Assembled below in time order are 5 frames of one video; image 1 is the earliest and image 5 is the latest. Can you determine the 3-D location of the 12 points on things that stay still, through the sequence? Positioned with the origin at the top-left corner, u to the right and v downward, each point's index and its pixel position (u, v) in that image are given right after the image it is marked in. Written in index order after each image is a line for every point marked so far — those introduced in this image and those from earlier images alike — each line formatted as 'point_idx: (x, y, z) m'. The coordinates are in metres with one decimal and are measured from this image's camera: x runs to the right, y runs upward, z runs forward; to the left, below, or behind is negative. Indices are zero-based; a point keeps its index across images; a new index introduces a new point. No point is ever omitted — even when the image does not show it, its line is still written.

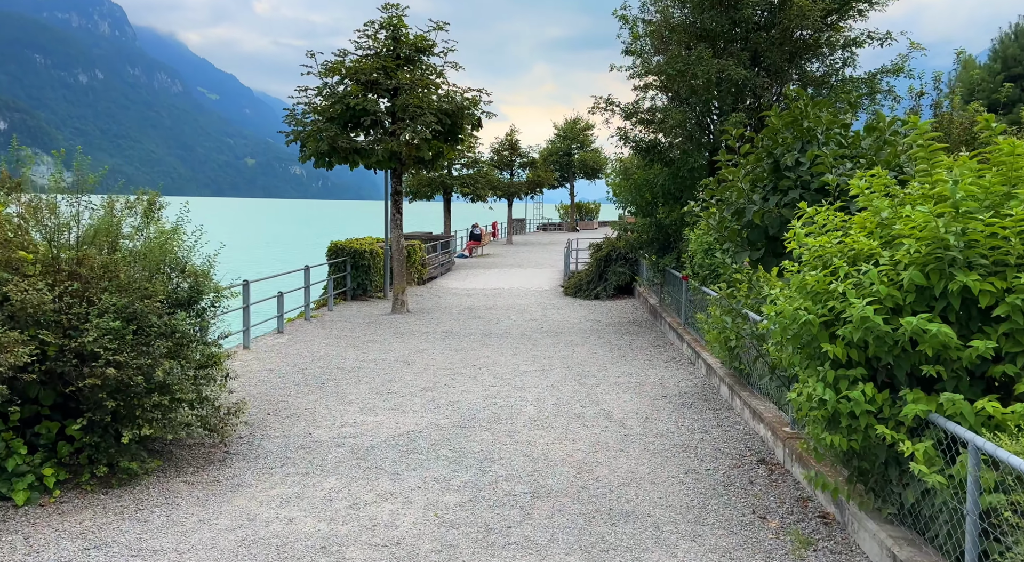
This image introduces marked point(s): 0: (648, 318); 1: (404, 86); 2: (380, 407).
0: (+2.3, -0.6, +12.7) m
1: (-1.8, +3.3, +12.9) m
2: (-1.2, -1.2, +7.2) m
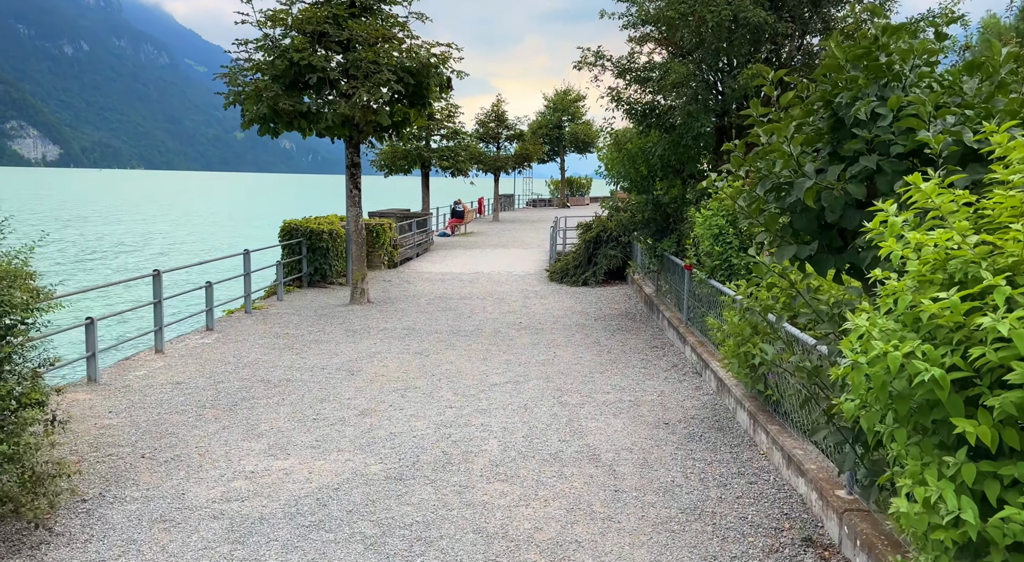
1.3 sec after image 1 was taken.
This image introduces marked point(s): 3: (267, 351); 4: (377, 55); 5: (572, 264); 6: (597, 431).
0: (+1.9, -0.4, +11.1) m
1: (-2.2, +3.5, +11.0) m
2: (-1.6, -1.2, +5.5) m
3: (-2.8, -0.8, +8.7) m
4: (-1.9, +3.2, +10.9) m
5: (+1.1, +0.3, +14.5) m
6: (+0.6, -1.1, +5.8) m
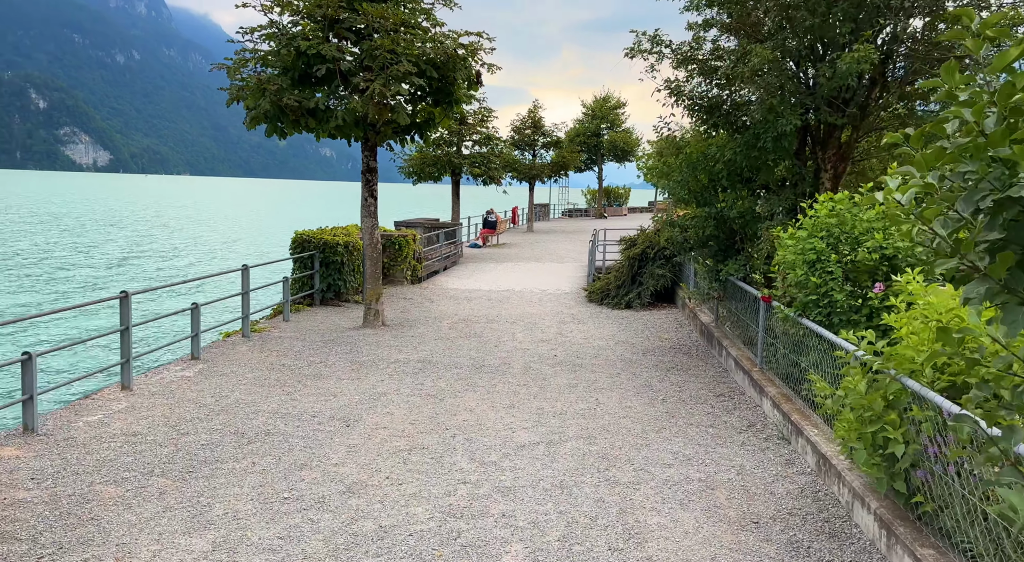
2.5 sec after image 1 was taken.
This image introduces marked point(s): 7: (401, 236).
0: (+2.3, -0.8, +9.5) m
1: (-1.7, +3.3, +9.7) m
2: (-1.4, -1.4, +4.0) m
3: (-2.5, -1.0, +7.3) m
4: (-1.4, +3.0, +9.6) m
5: (+1.7, -0.1, +12.9) m
6: (+0.8, -1.4, +4.2) m
7: (-2.1, +0.9, +14.6) m
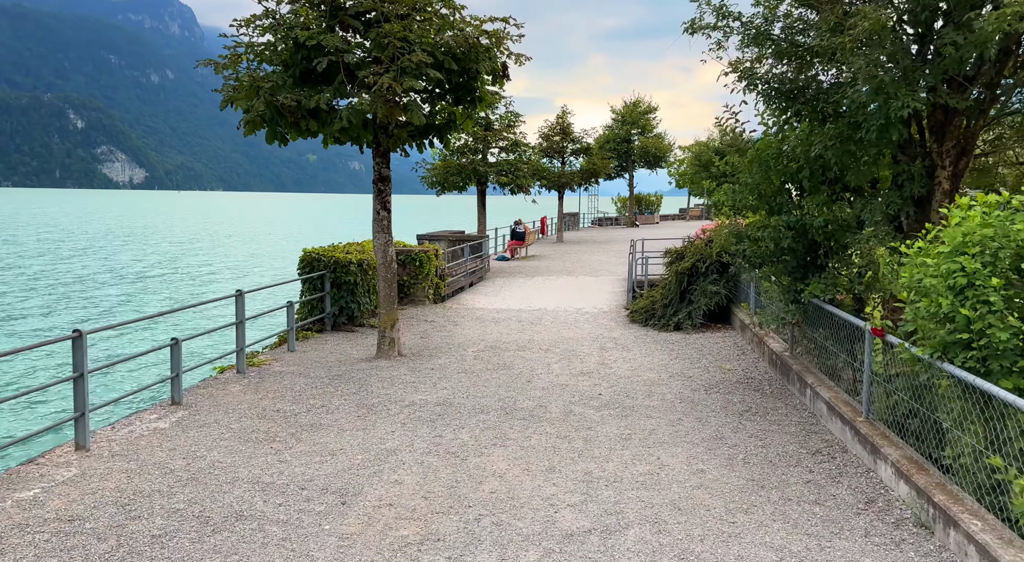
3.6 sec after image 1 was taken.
0: (+2.7, -1.0, +8.0) m
1: (-1.4, +3.0, +8.4) m
2: (-1.2, -1.6, +2.7) m
3: (-2.2, -1.3, +6.0) m
4: (-1.1, +2.7, +8.3) m
5: (+2.2, -0.3, +11.5) m
6: (+1.0, -1.6, +2.8) m
7: (-1.6, +0.5, +13.3) m
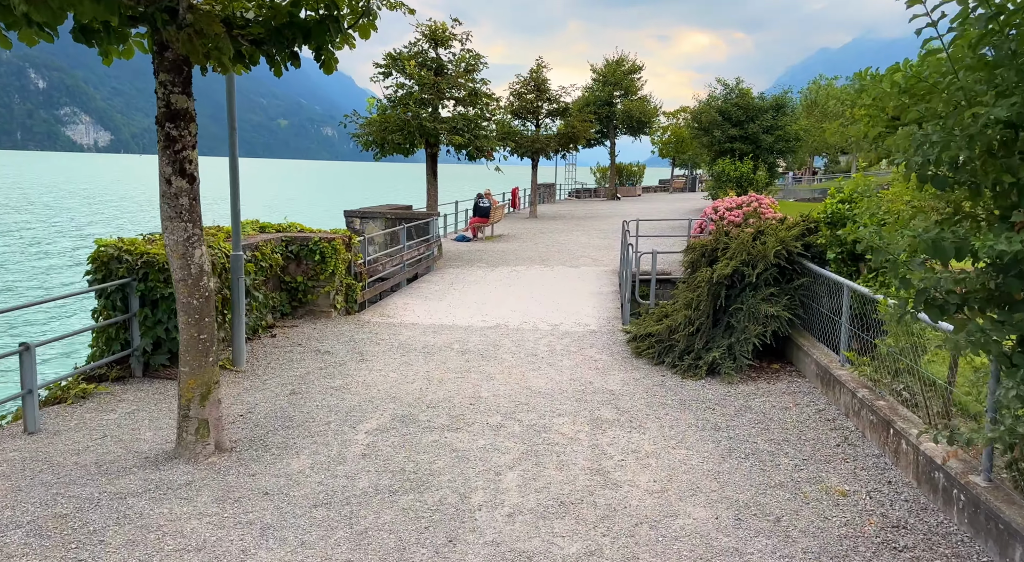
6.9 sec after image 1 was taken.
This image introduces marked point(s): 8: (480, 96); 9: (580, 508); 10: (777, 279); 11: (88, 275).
0: (+2.2, -1.3, +3.8) m
1: (-1.8, +2.7, +3.9) m
2: (-1.5, -2.0, -1.6) m
3: (-2.6, -1.6, +1.7) m
4: (-1.6, +2.5, +3.8) m
5: (+1.6, -0.5, +7.3) m
6: (+0.7, -2.0, -1.4) m
7: (-2.2, +0.5, +8.9) m
8: (-0.7, +3.9, +16.2) m
9: (+0.4, -1.2, +4.3) m
10: (+2.4, 0.0, +7.0) m
11: (-3.5, +0.1, +6.3) m
